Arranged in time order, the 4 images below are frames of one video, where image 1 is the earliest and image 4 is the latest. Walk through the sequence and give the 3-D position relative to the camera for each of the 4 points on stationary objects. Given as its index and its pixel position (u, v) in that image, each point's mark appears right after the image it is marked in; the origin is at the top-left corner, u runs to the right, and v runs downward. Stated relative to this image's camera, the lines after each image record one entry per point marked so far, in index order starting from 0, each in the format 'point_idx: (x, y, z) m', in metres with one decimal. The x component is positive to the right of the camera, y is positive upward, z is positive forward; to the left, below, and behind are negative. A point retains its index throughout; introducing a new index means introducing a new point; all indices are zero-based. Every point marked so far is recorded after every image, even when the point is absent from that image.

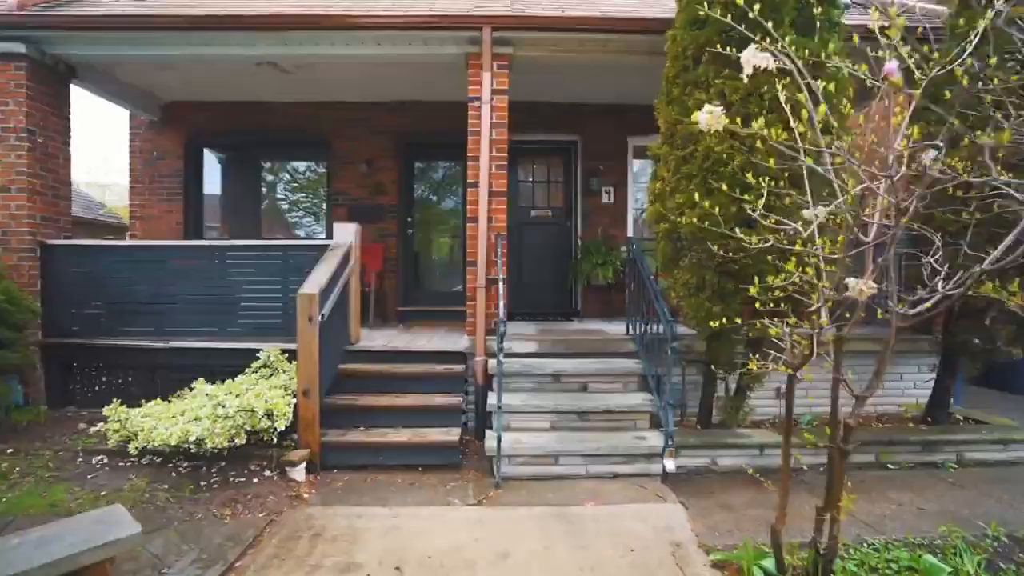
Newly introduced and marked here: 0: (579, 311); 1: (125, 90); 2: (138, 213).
0: (+0.8, -0.3, +7.3) m
1: (-4.5, +2.3, +7.0) m
2: (-5.0, +1.0, +8.0) m
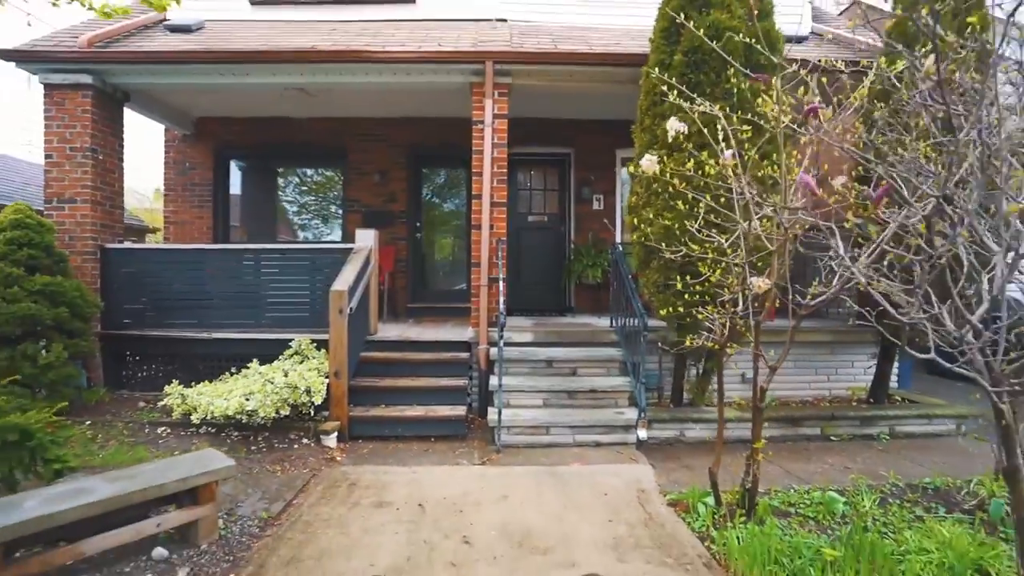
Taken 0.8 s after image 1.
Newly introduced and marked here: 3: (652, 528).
0: (+0.8, -0.3, +8.2) m
1: (-4.5, +2.3, +7.9) m
2: (-5.0, +1.0, +8.8) m
3: (+0.8, -1.4, +3.6) m
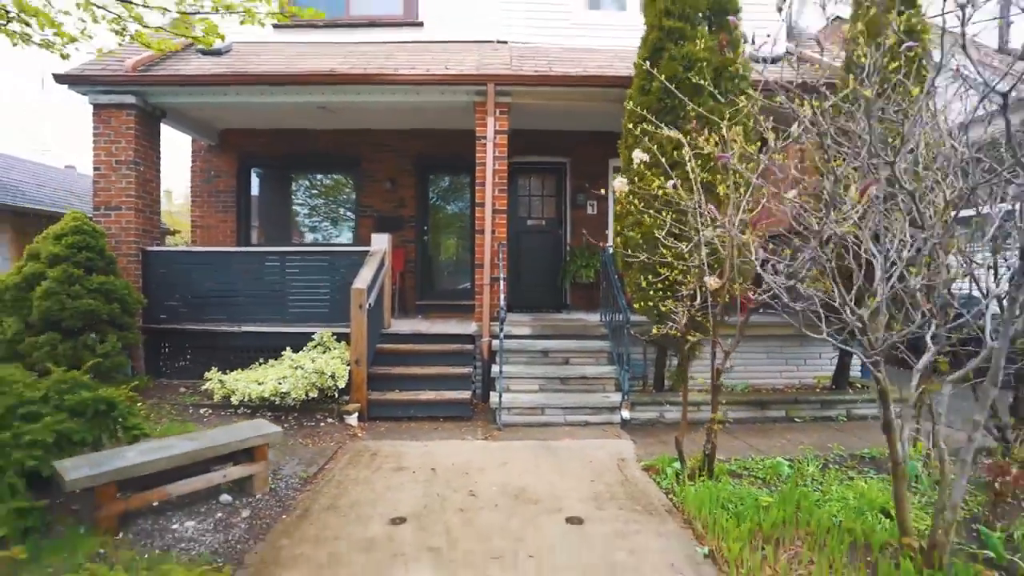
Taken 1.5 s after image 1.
0: (+0.8, -0.2, +8.9) m
1: (-4.5, +2.4, +8.6) m
2: (-5.0, +1.0, +9.6) m
3: (+0.8, -1.4, +4.3) m
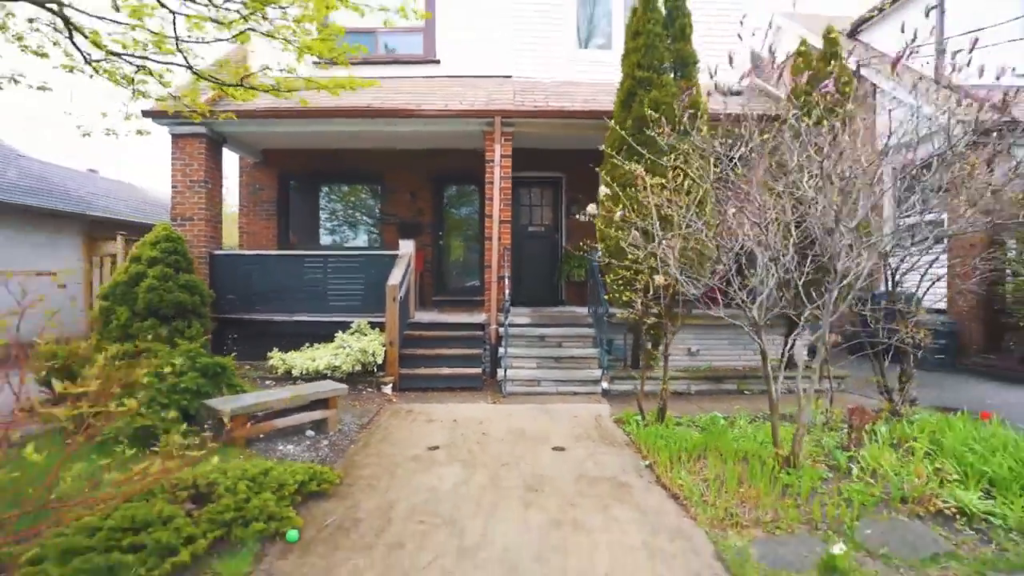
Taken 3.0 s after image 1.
0: (+0.9, -0.2, +10.4) m
1: (-4.5, +2.4, +10.1) m
2: (-4.9, +1.1, +11.1) m
3: (+0.8, -1.4, +5.8) m
